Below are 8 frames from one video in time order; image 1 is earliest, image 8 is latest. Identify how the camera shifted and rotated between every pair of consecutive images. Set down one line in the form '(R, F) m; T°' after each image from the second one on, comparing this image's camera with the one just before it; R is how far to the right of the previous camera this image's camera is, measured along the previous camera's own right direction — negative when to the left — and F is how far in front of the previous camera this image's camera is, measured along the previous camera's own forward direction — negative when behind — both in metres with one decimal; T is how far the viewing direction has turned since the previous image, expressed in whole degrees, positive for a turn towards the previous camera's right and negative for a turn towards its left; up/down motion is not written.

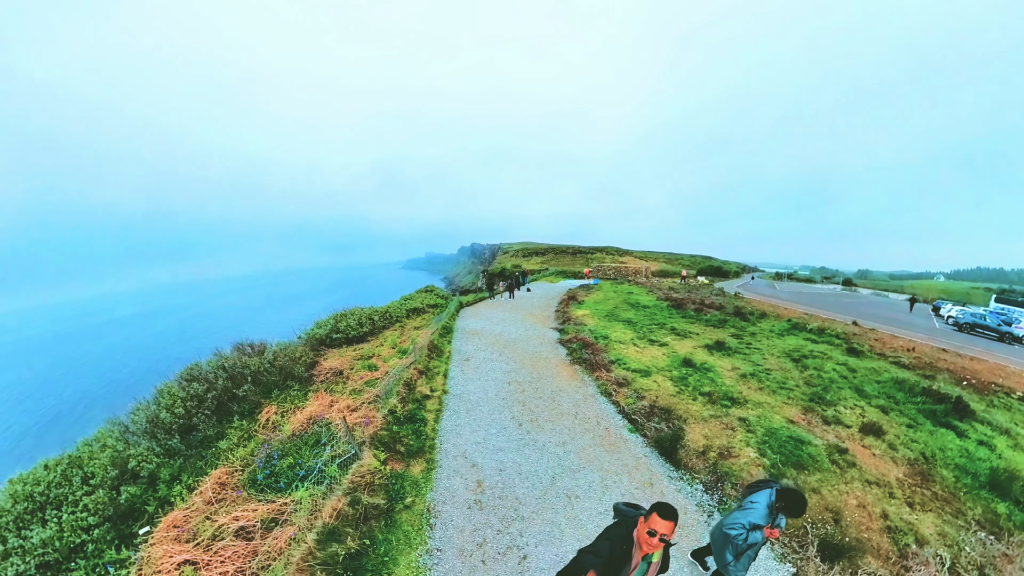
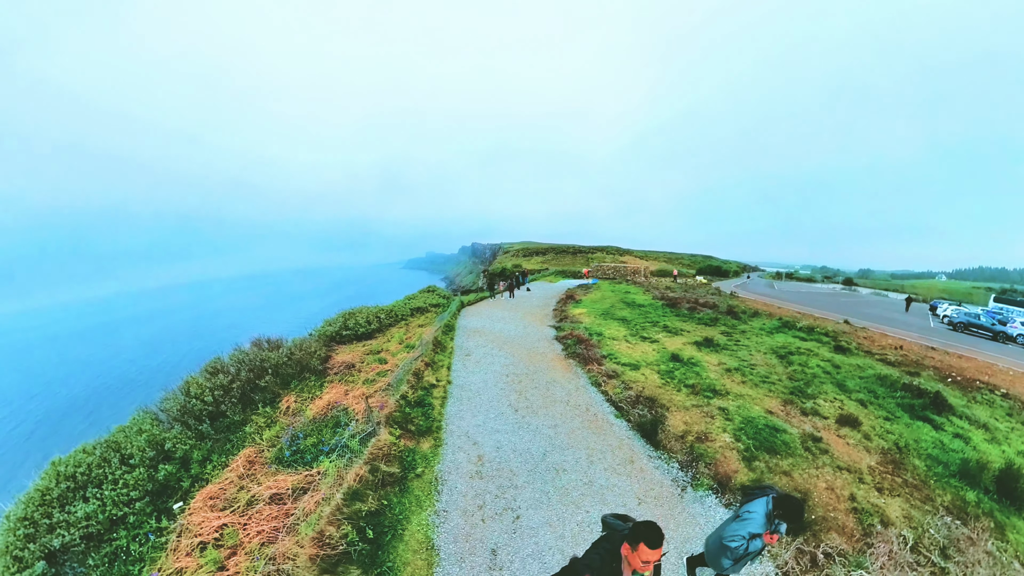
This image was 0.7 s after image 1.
(+0.2, -0.8) m; 0°
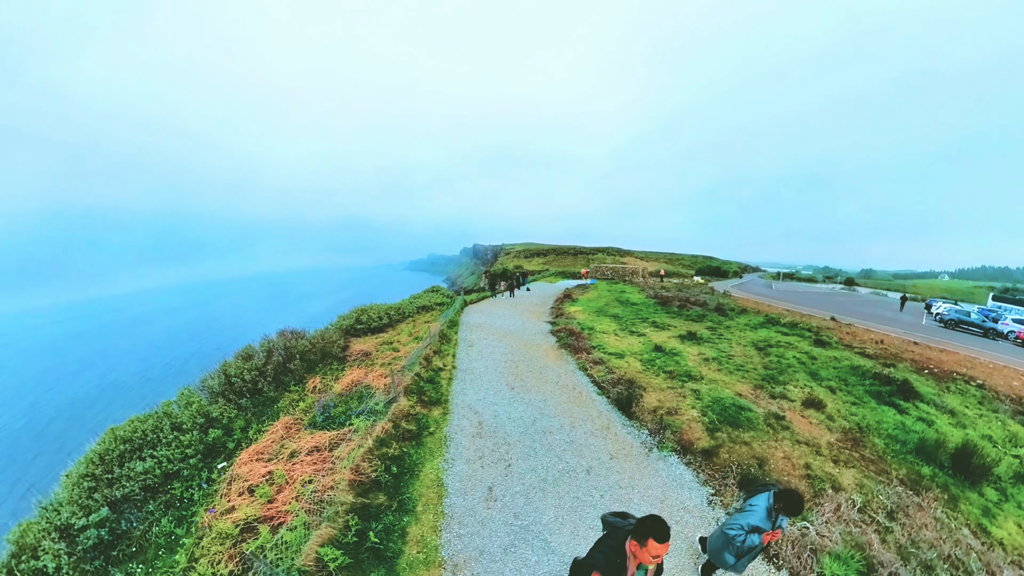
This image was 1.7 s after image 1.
(+0.3, -1.4) m; 0°
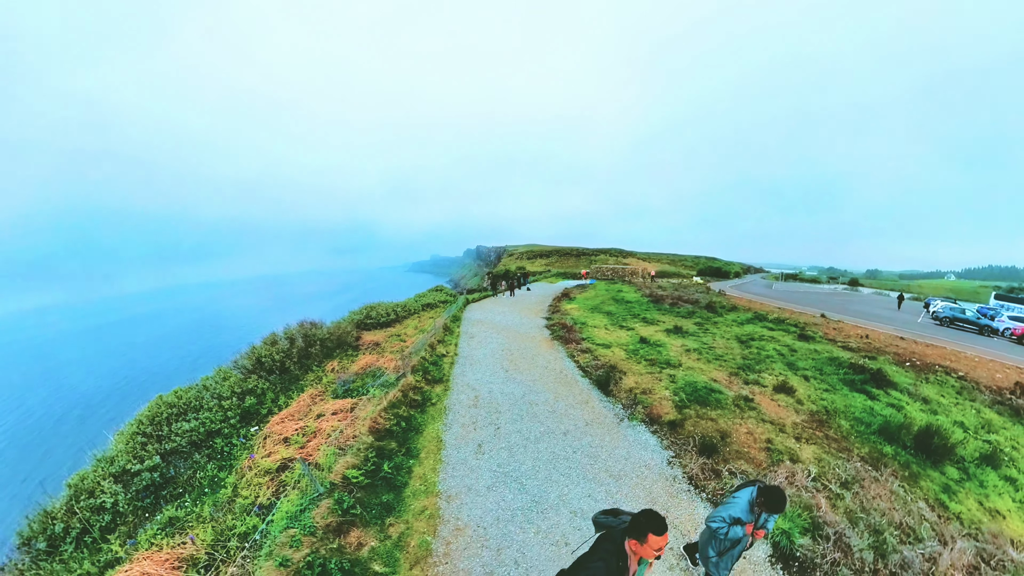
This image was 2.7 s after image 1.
(+0.5, -1.5) m; -1°
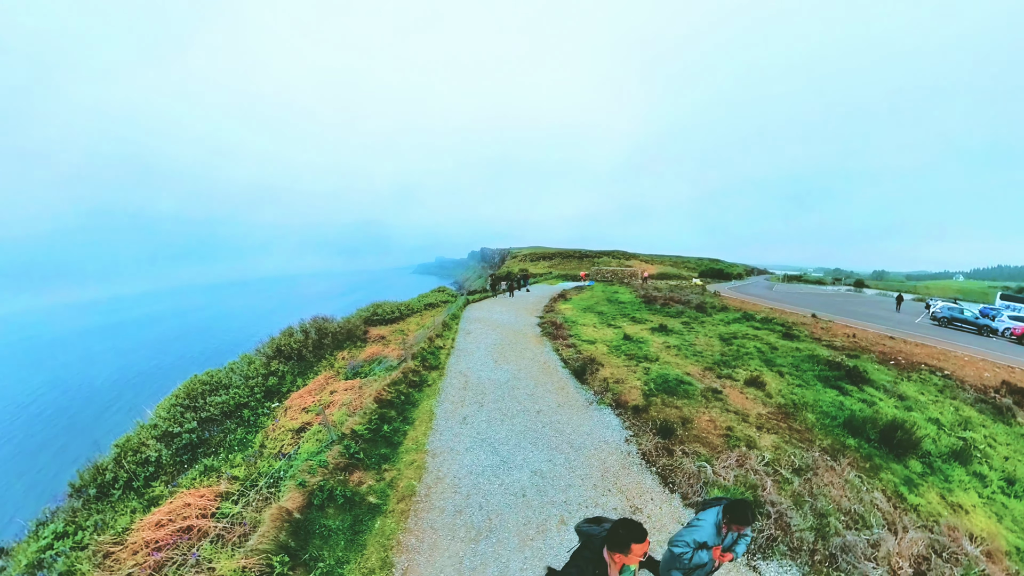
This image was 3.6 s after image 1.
(+0.8, -1.3) m; -1°
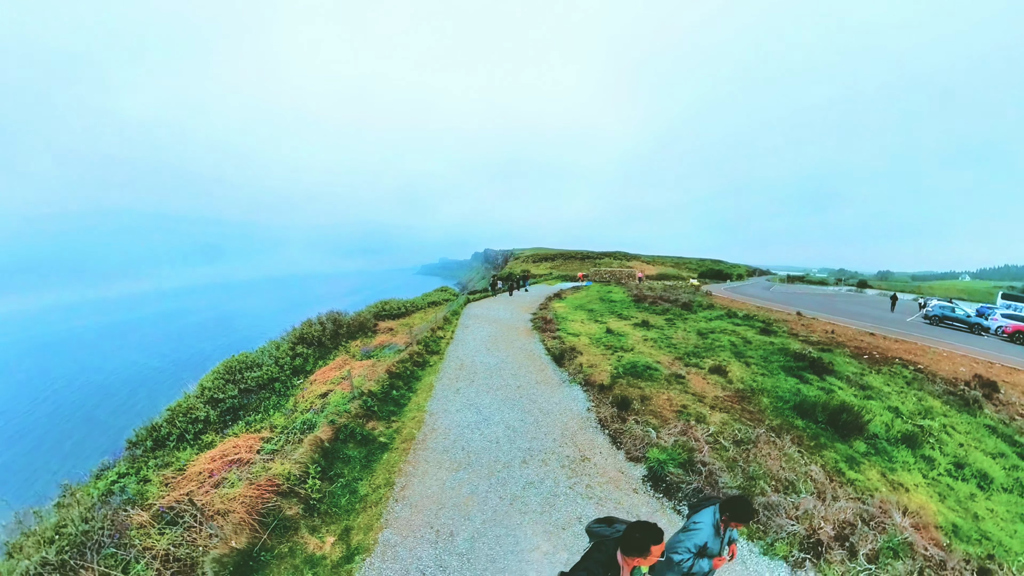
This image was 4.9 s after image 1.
(+0.8, -2.1) m; -1°
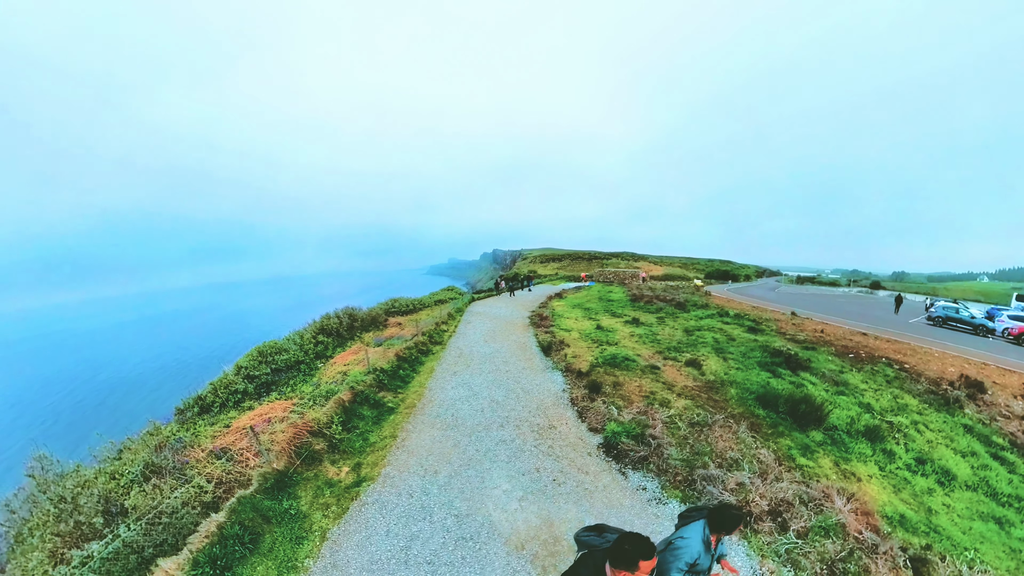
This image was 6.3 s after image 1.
(+0.9, -2.0) m; -2°
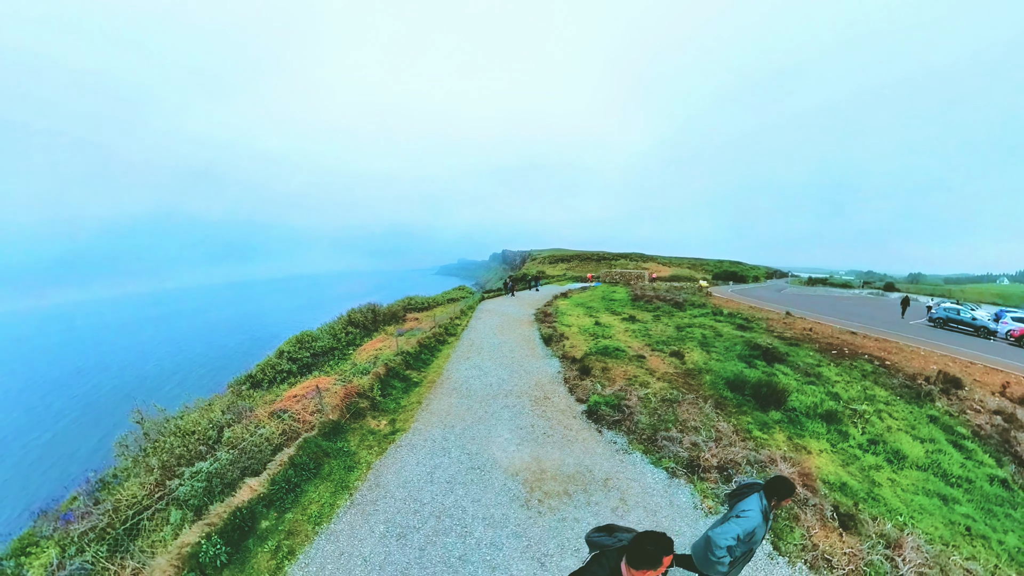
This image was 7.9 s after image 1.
(+0.4, -2.9) m; -2°
